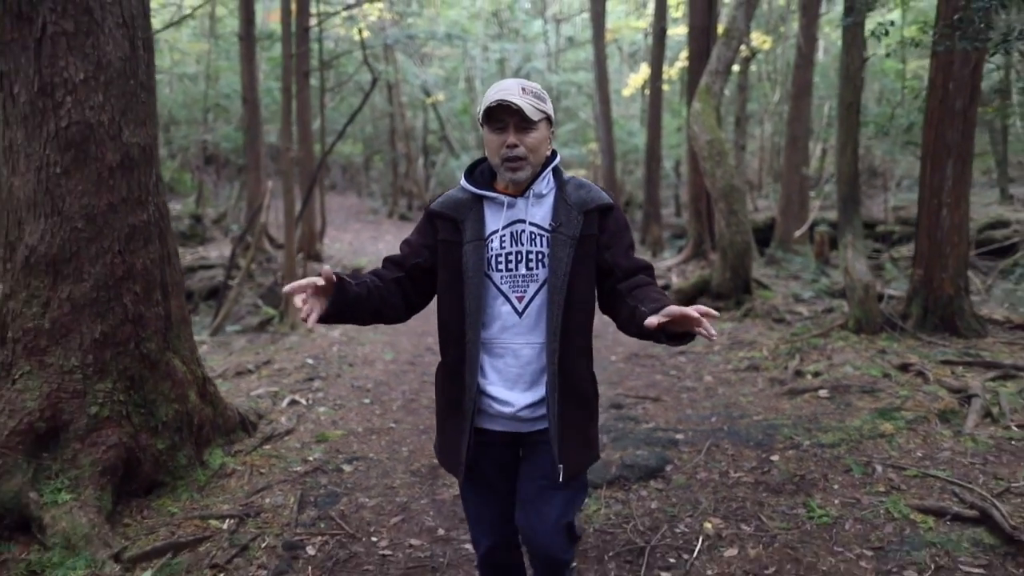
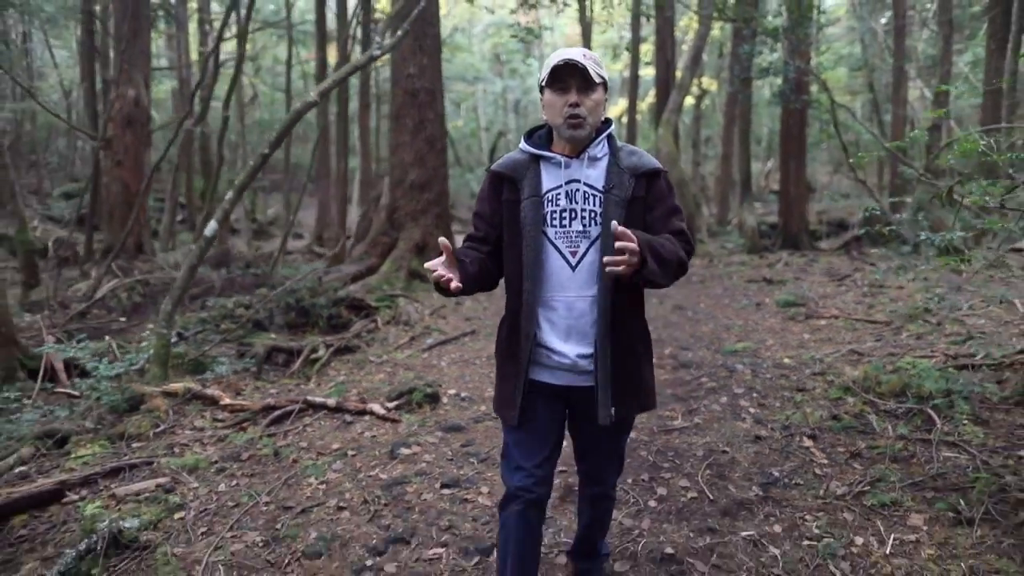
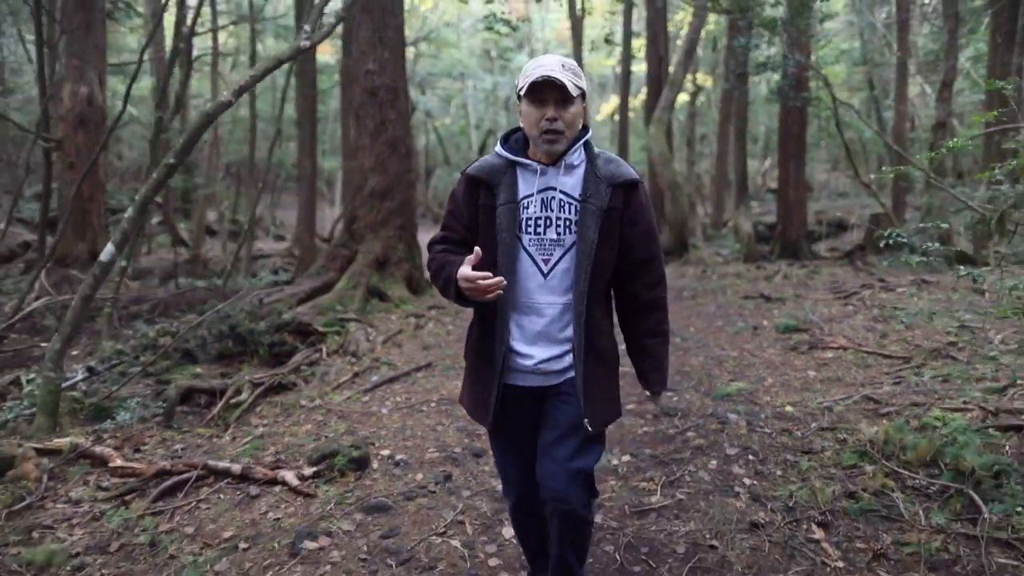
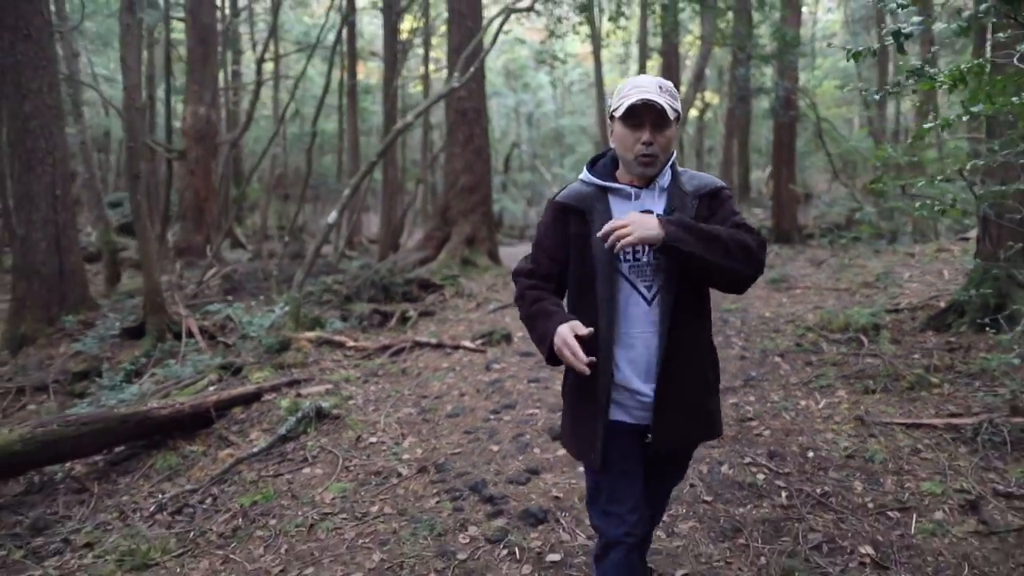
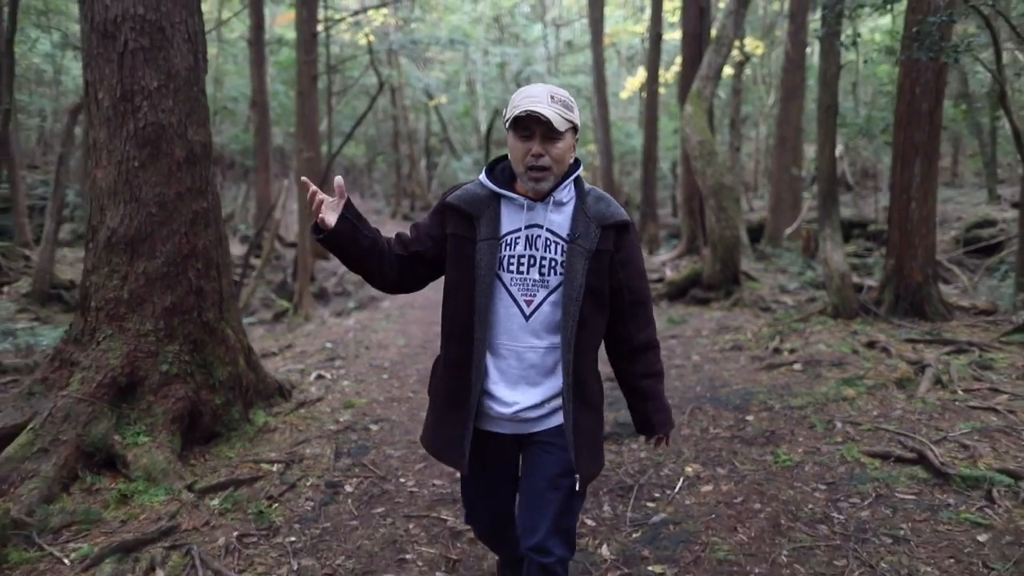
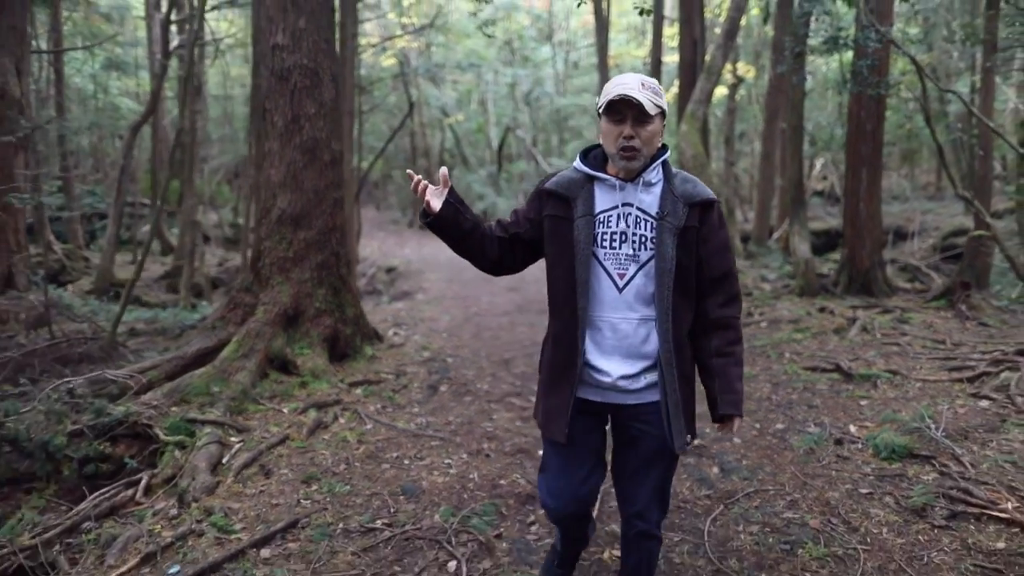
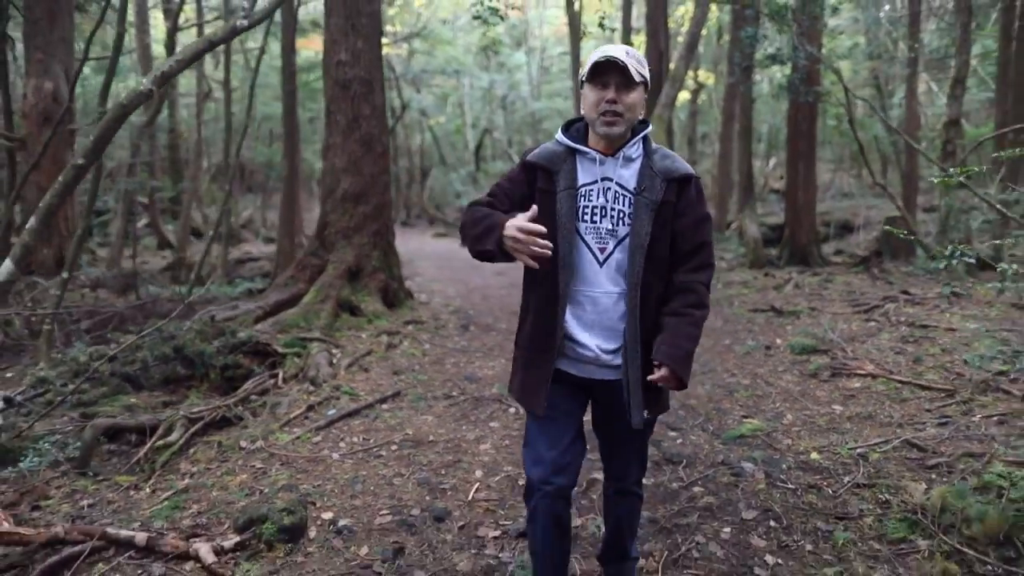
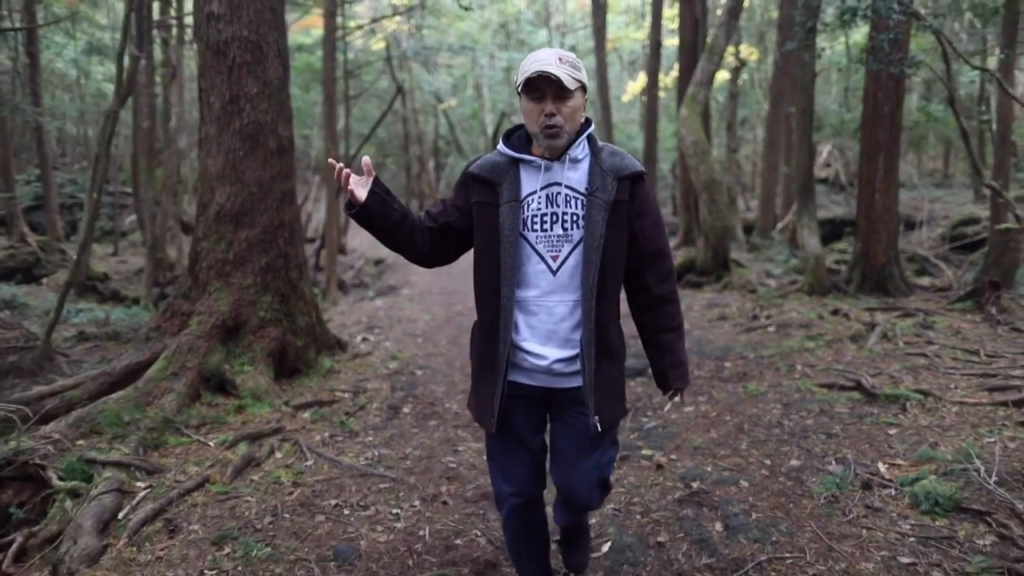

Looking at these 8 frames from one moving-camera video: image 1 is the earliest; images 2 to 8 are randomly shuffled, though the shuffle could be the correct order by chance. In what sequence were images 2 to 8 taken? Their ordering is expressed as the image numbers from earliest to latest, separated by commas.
5, 8, 6, 7, 3, 2, 4
